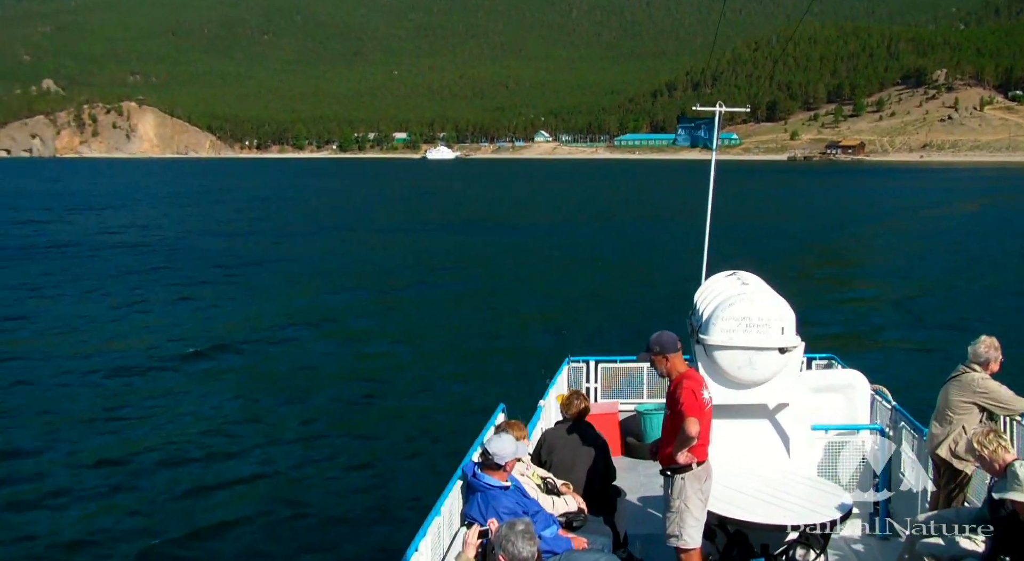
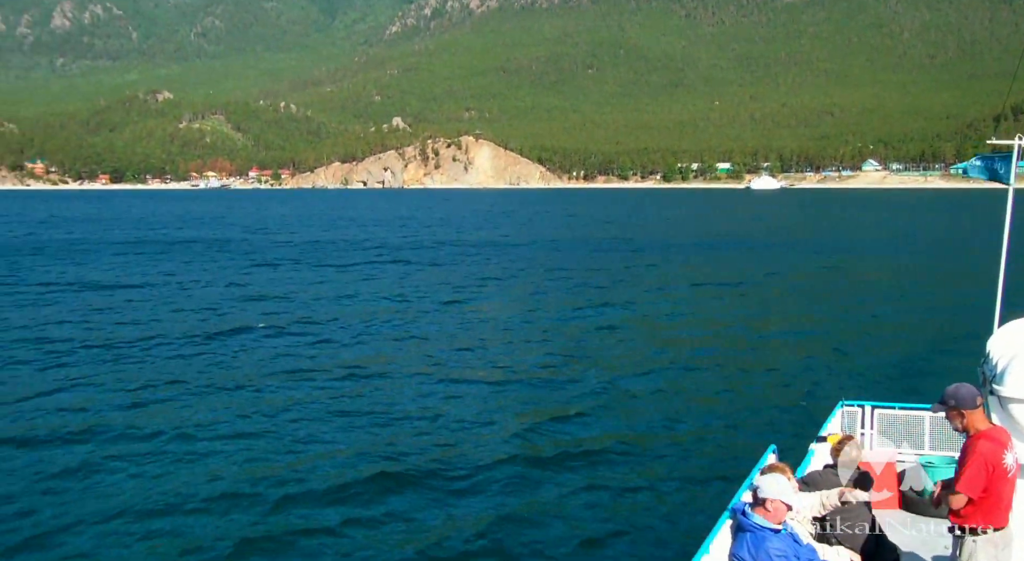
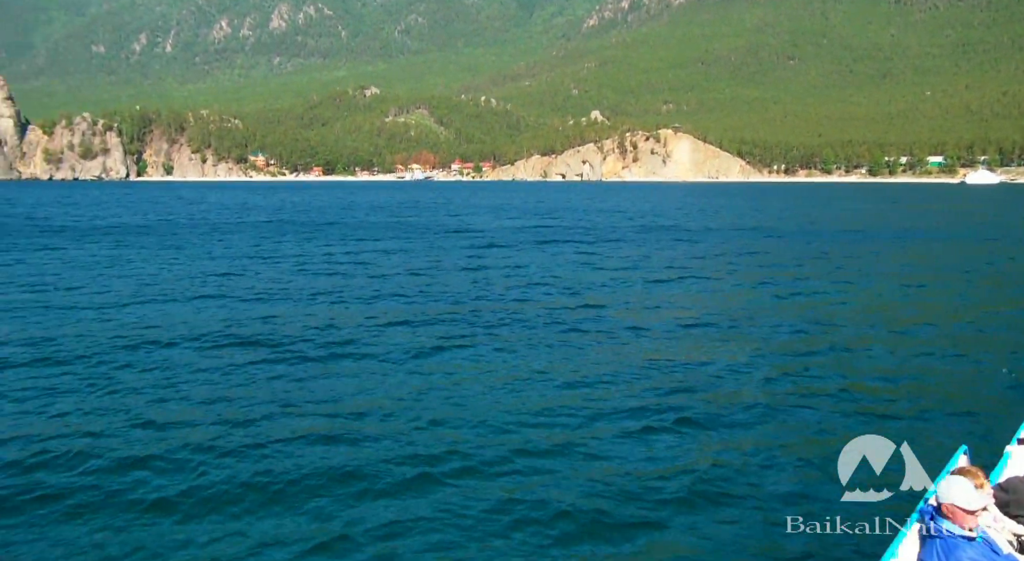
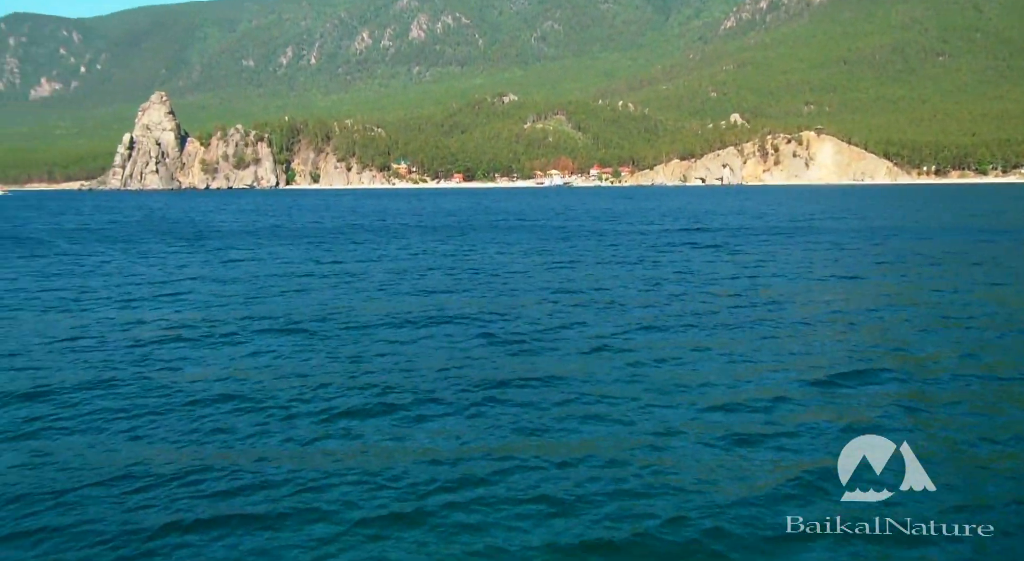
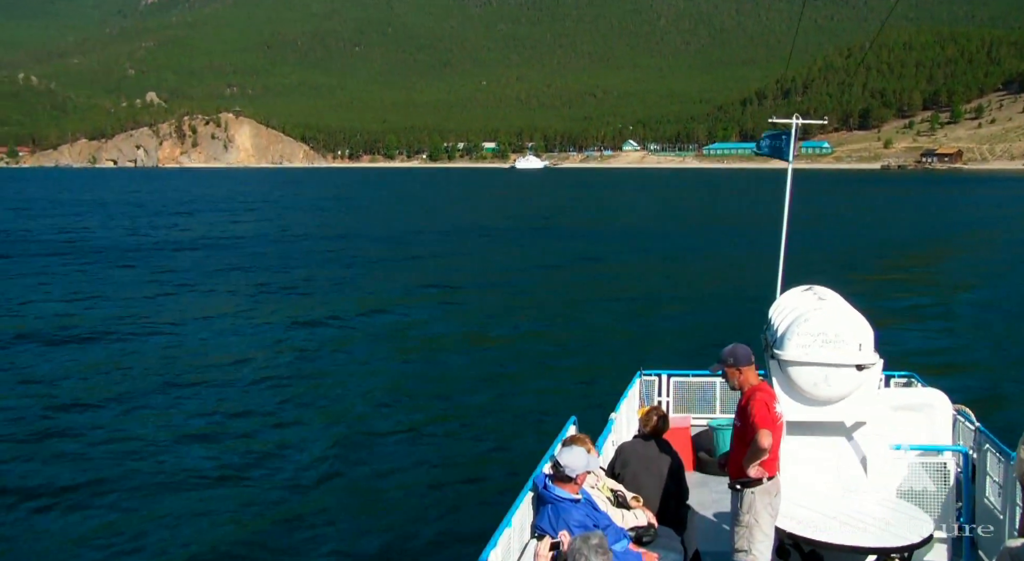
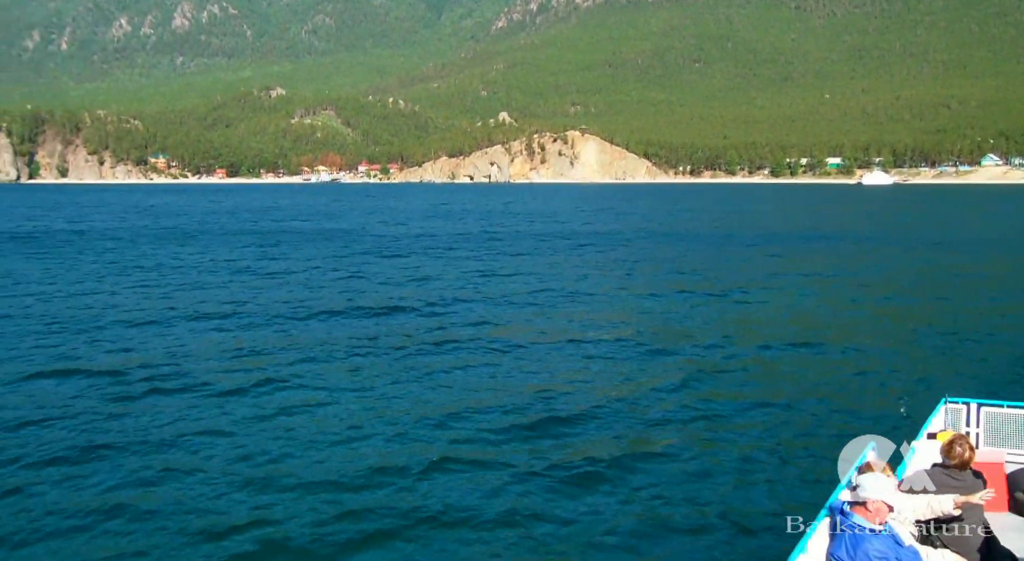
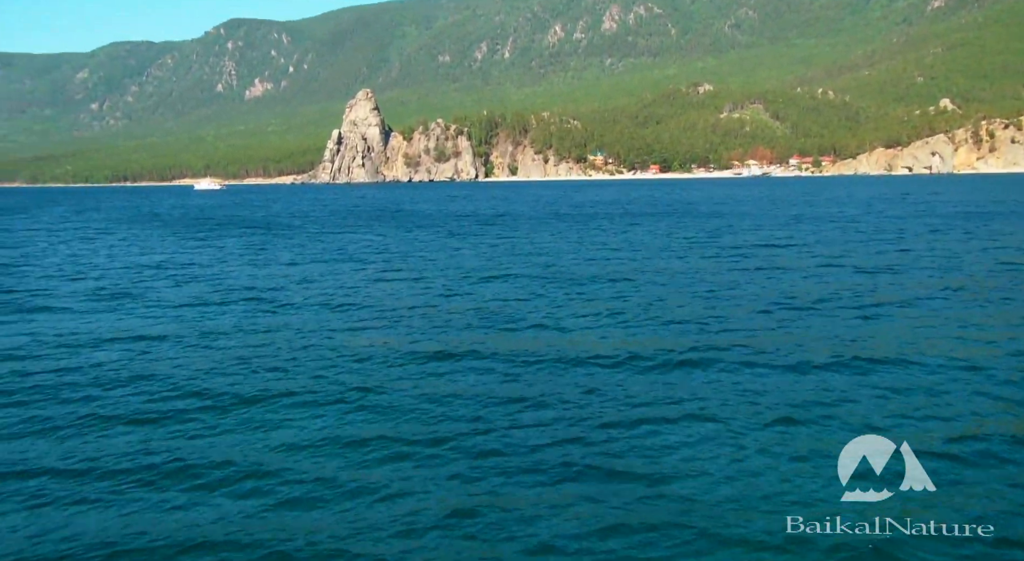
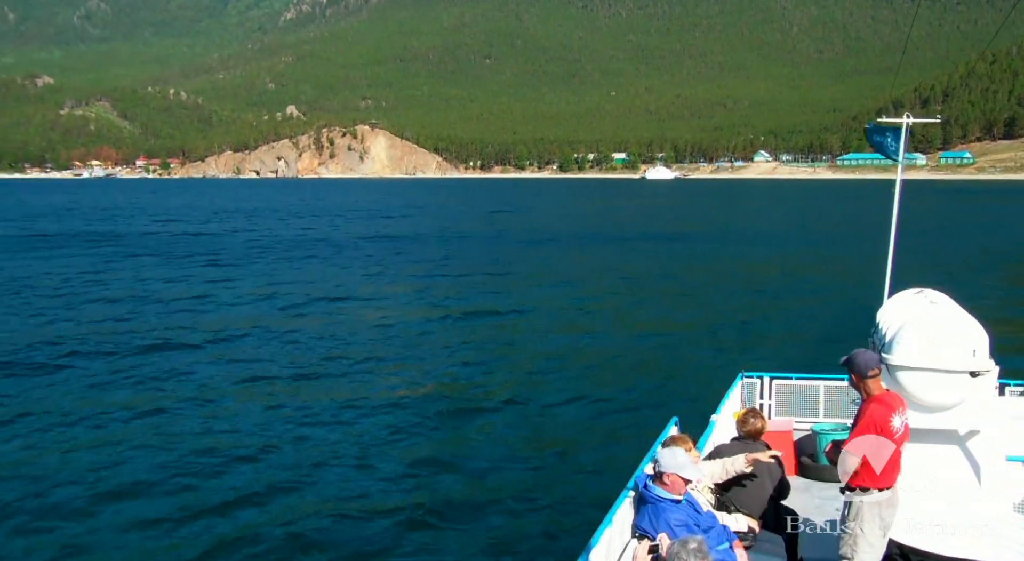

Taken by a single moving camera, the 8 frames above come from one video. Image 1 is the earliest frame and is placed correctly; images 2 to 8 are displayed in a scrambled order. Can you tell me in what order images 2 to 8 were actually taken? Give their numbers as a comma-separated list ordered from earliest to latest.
5, 8, 2, 6, 3, 4, 7
